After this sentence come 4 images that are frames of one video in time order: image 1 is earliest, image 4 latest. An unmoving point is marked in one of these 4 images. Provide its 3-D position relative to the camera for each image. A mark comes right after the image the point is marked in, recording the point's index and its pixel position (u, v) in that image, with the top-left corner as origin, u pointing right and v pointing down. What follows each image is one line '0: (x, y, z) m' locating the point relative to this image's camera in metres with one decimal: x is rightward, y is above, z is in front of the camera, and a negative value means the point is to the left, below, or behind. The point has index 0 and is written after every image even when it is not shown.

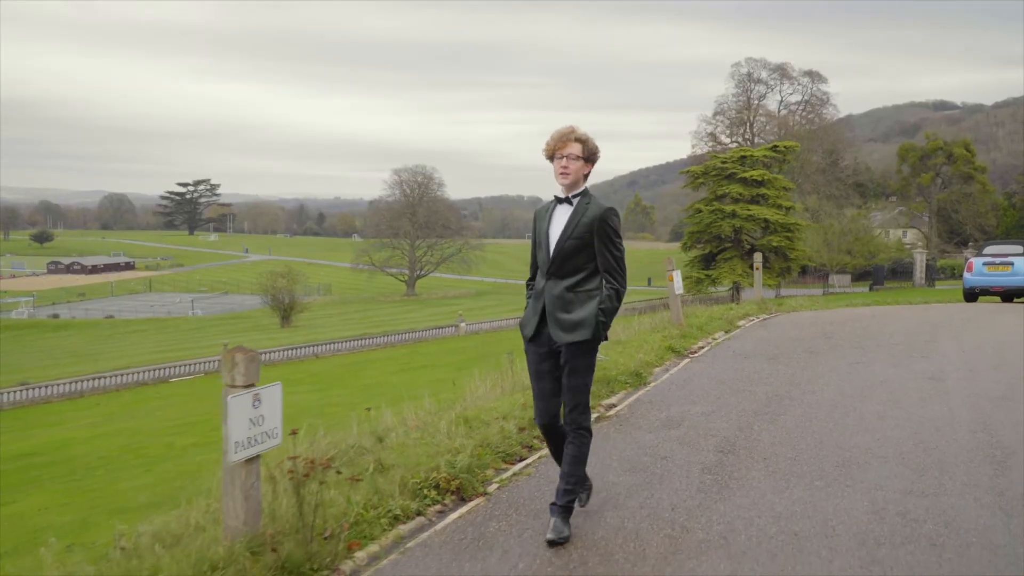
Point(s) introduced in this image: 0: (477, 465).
0: (-0.3, -1.3, +6.5) m
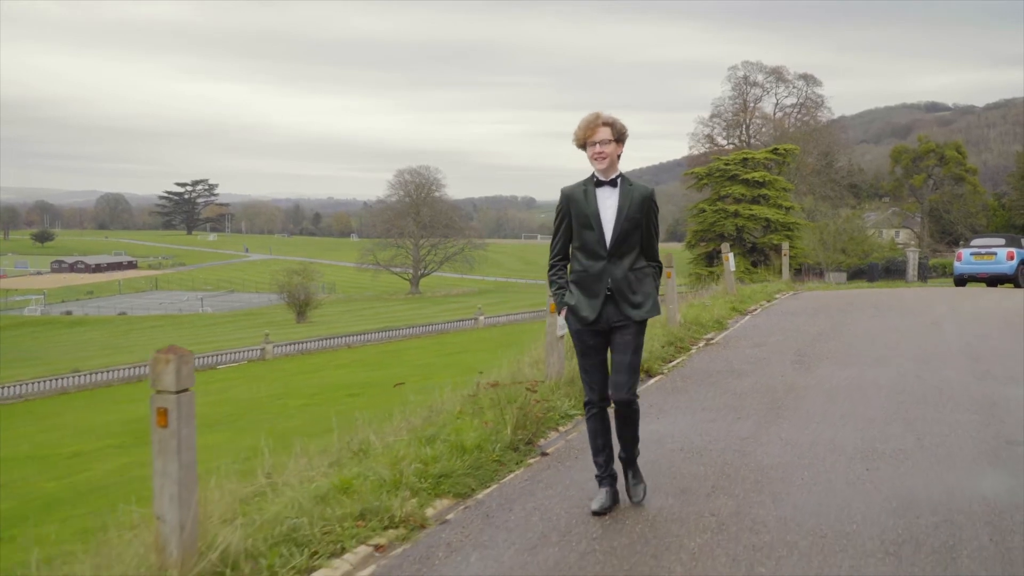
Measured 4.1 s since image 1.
0: (+1.7, -0.9, +10.3) m
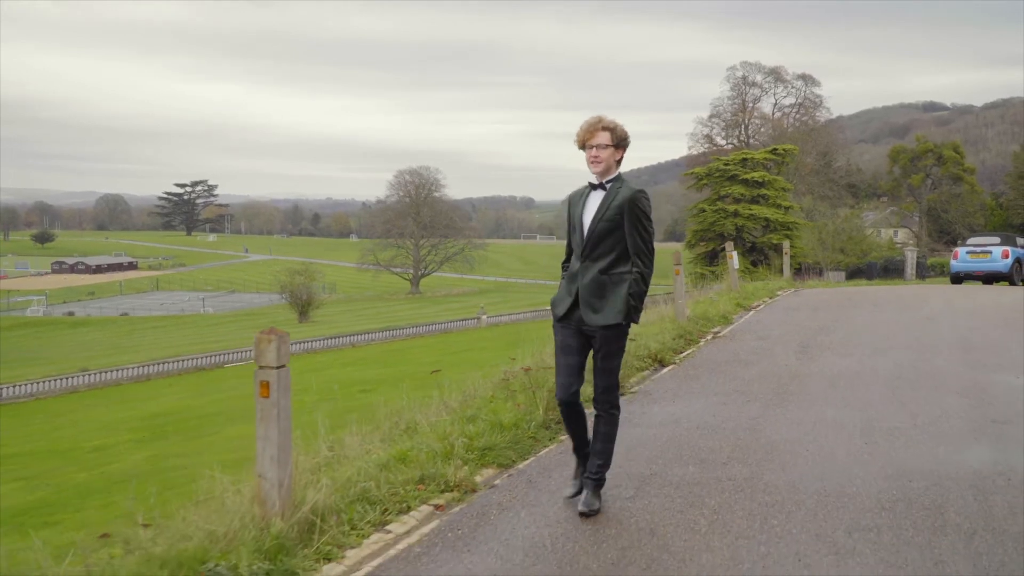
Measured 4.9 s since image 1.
0: (+2.0, -0.8, +11.0) m
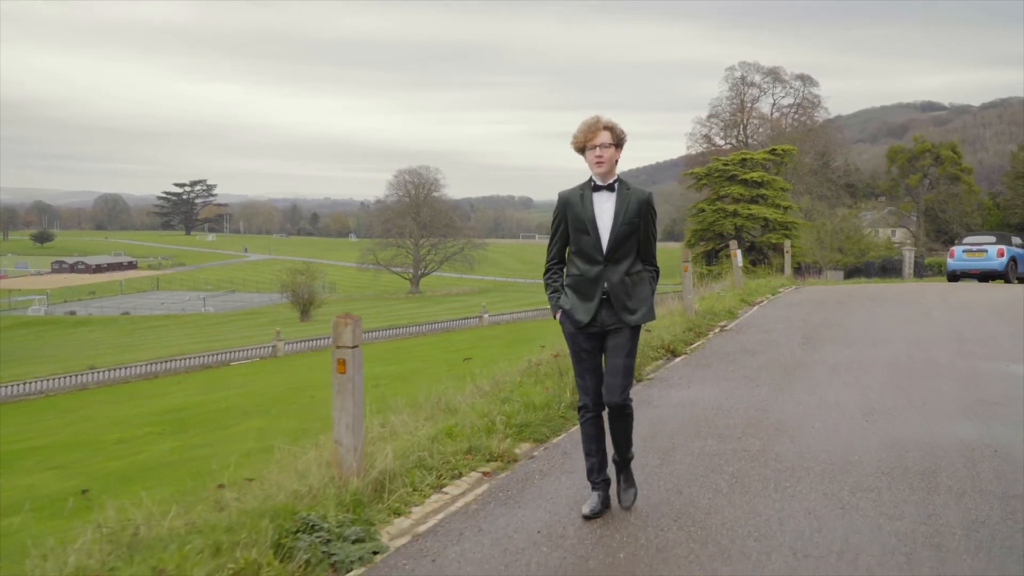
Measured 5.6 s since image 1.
0: (+2.2, -0.7, +11.7) m
